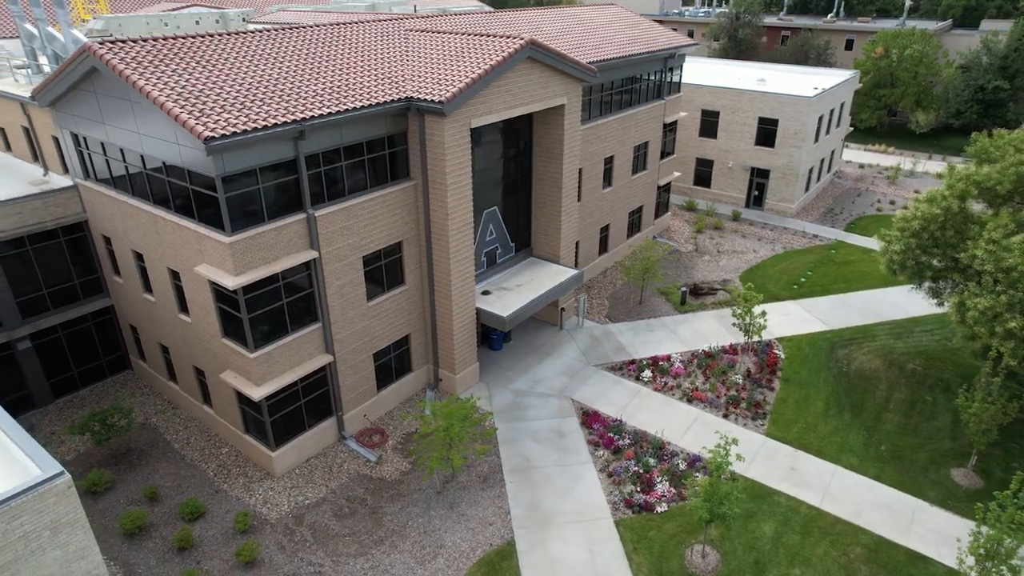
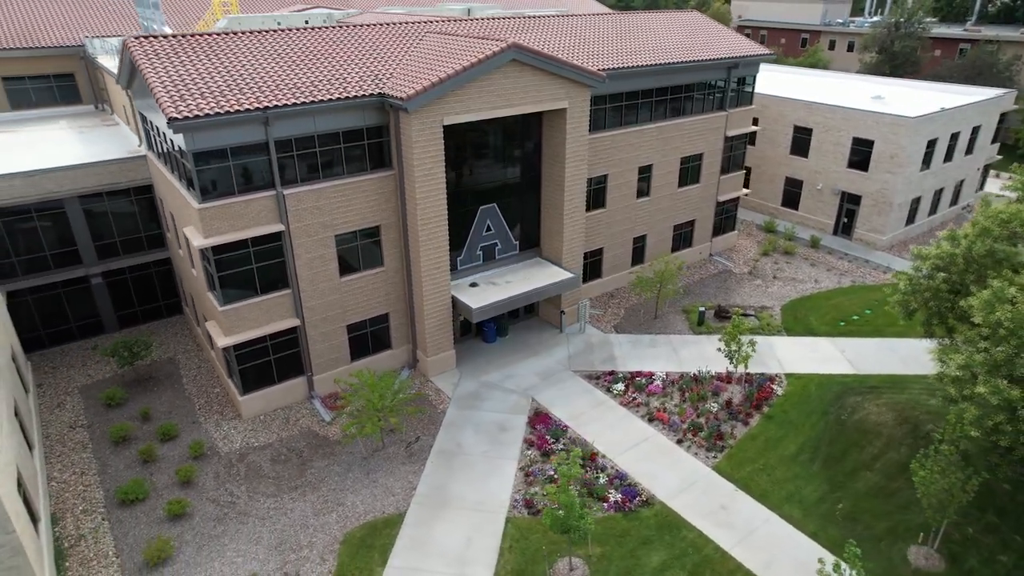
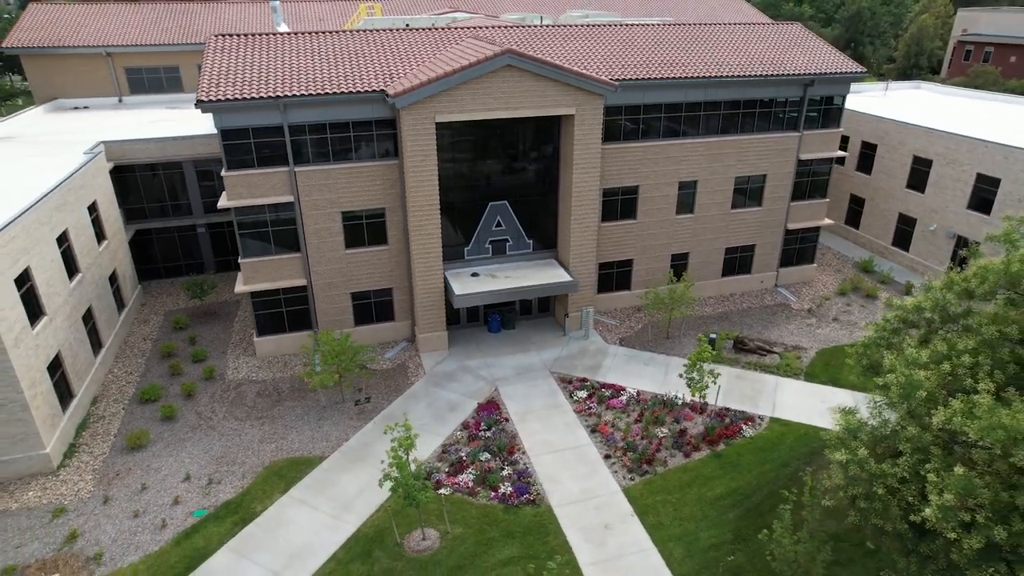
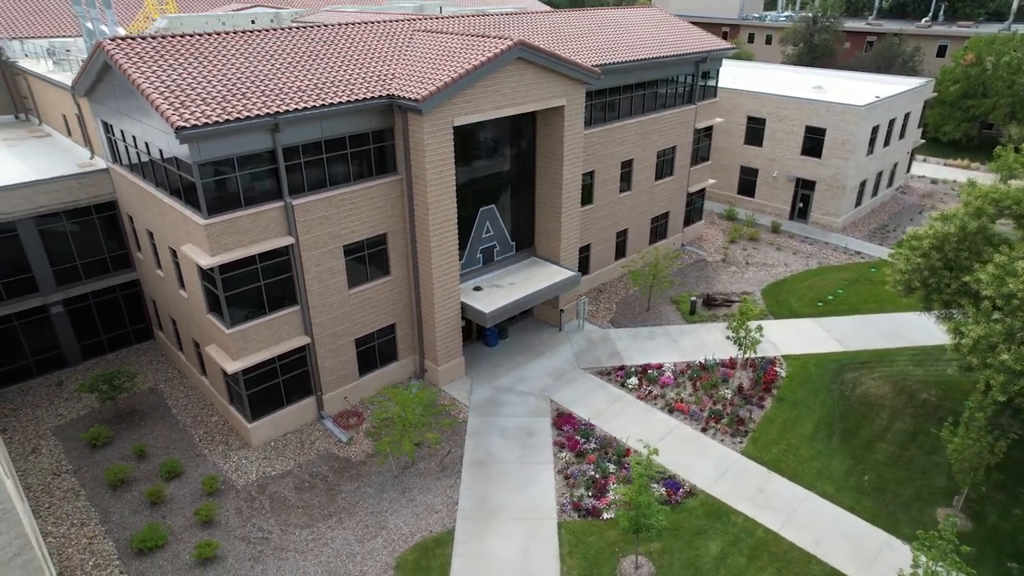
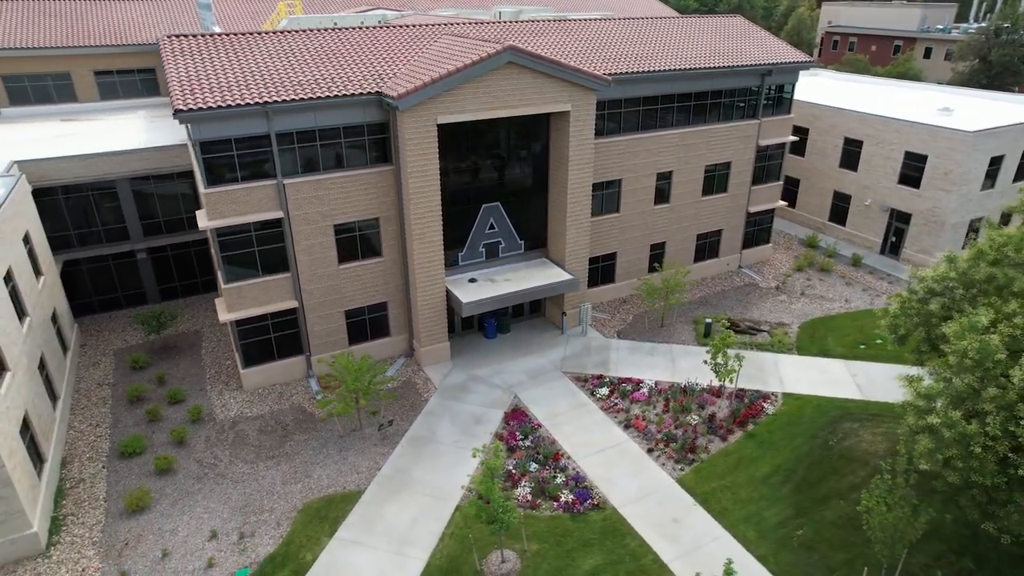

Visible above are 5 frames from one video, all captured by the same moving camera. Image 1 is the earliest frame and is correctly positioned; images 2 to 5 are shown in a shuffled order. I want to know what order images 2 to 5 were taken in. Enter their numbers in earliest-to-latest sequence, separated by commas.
4, 2, 5, 3
